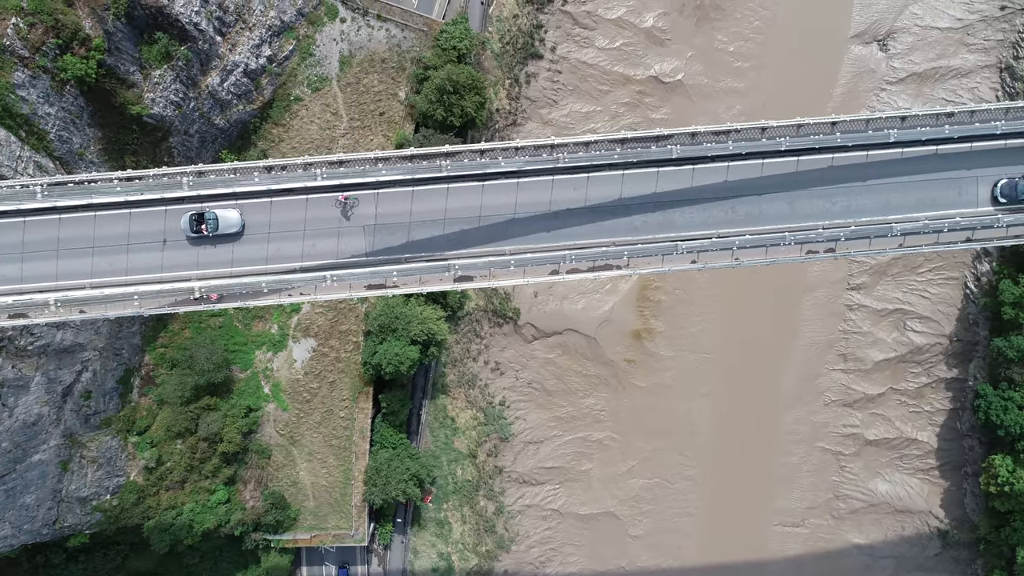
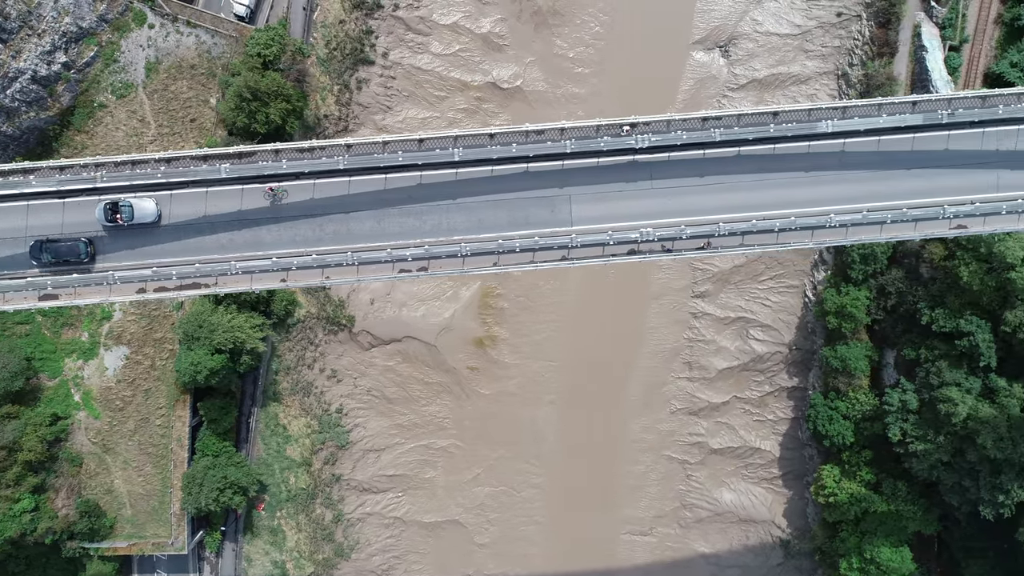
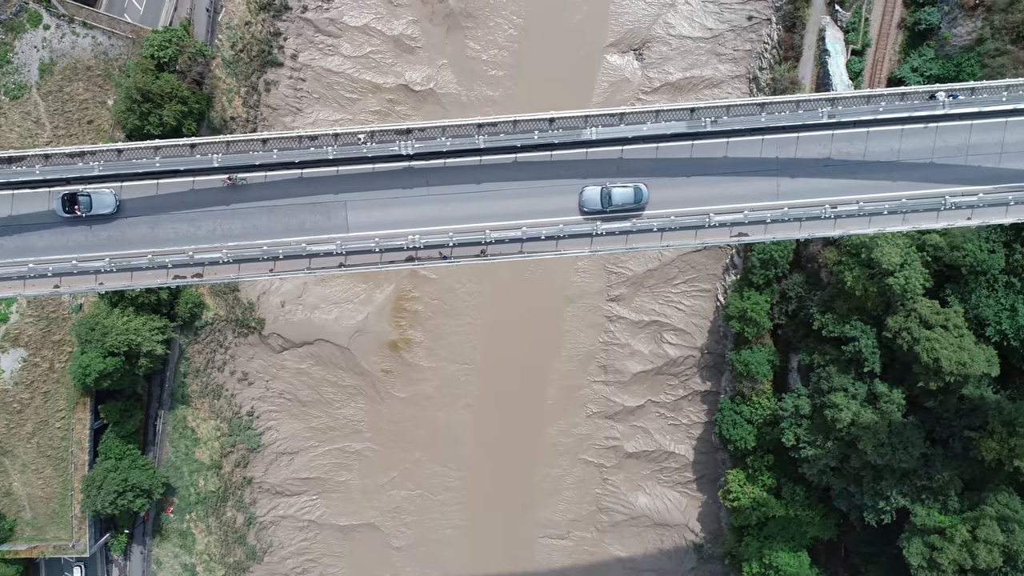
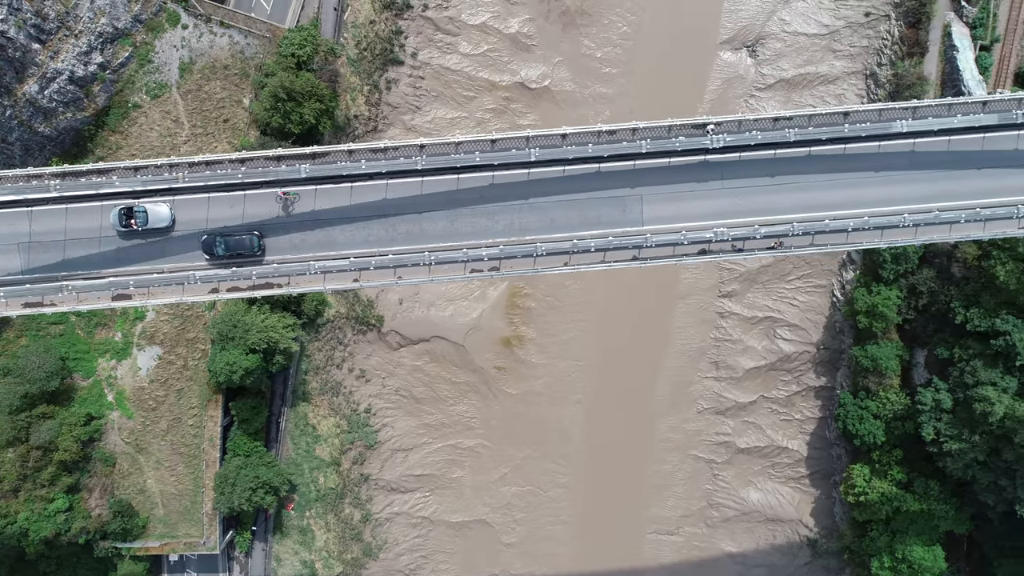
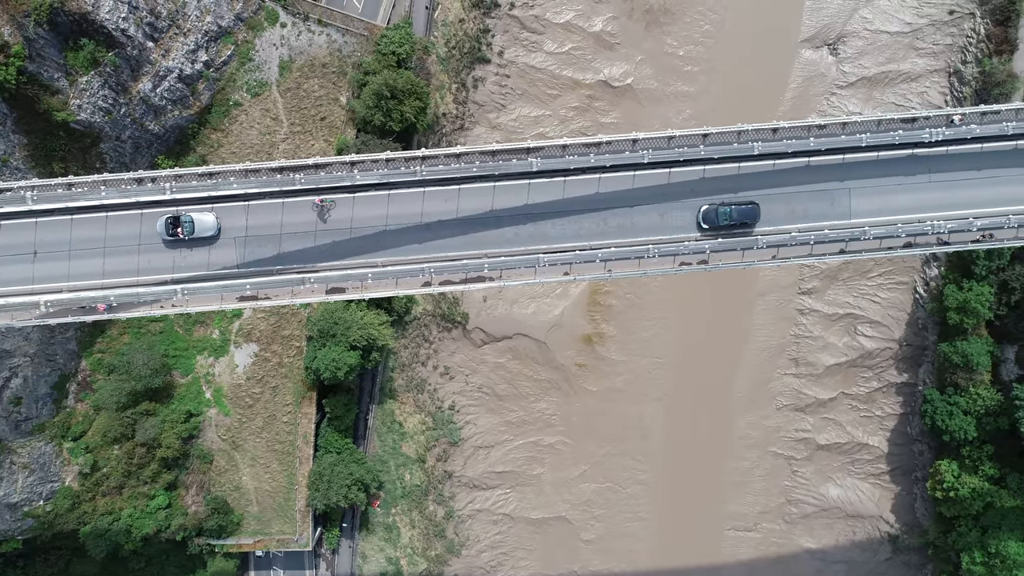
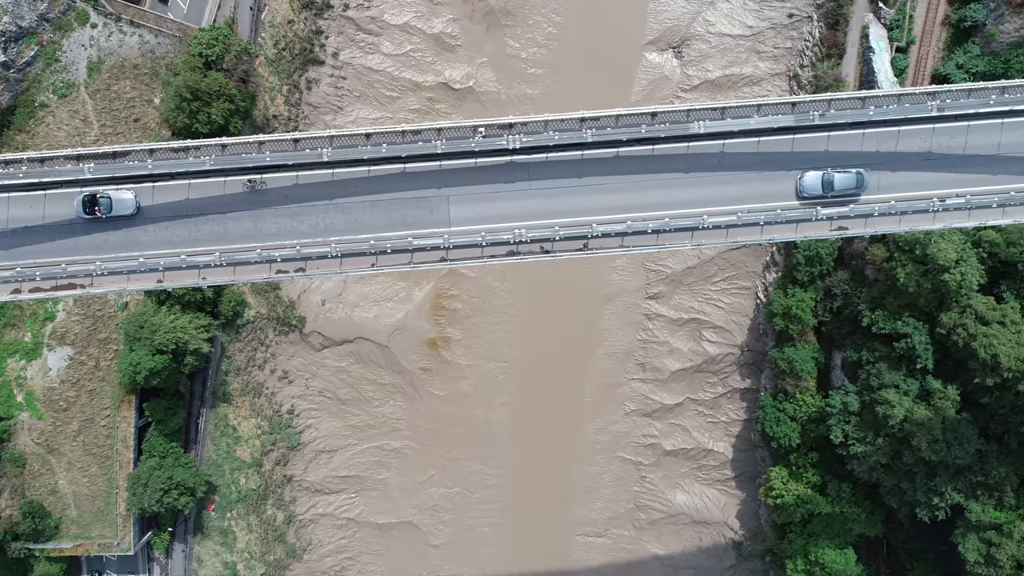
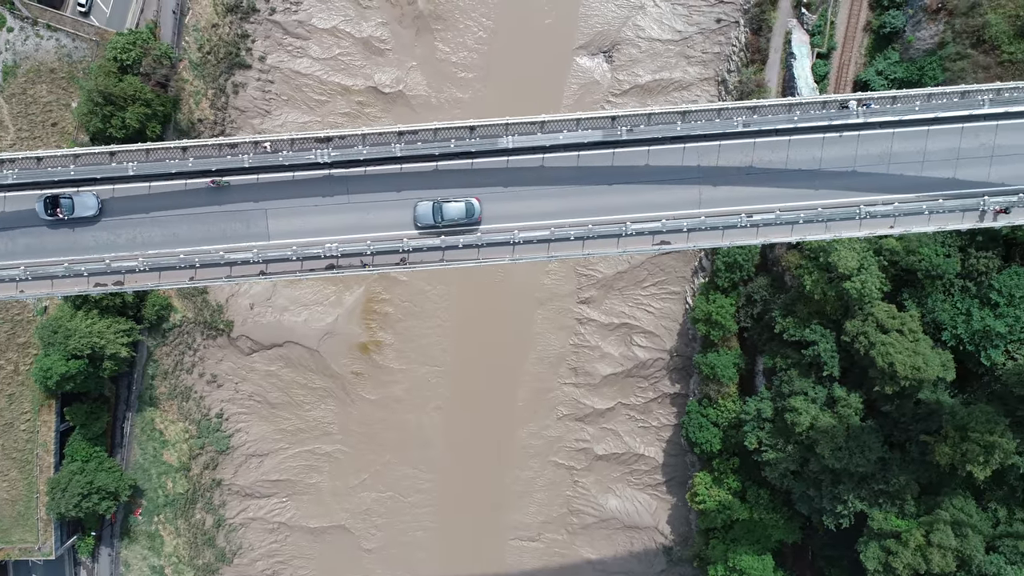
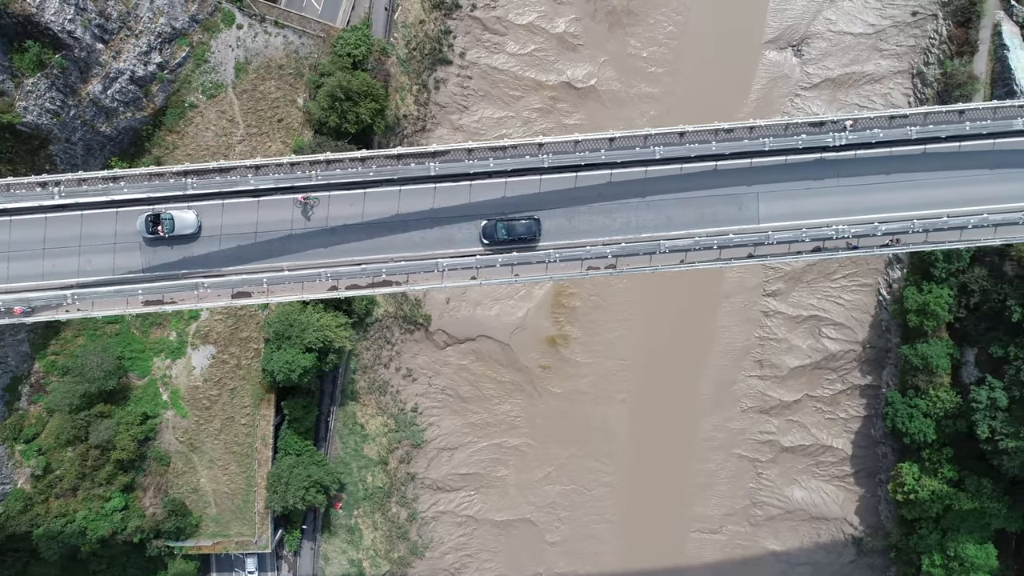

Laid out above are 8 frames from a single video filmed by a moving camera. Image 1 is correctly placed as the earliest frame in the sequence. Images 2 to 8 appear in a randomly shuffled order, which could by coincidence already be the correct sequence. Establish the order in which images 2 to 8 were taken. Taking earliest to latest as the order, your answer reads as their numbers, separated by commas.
5, 8, 4, 2, 6, 3, 7
